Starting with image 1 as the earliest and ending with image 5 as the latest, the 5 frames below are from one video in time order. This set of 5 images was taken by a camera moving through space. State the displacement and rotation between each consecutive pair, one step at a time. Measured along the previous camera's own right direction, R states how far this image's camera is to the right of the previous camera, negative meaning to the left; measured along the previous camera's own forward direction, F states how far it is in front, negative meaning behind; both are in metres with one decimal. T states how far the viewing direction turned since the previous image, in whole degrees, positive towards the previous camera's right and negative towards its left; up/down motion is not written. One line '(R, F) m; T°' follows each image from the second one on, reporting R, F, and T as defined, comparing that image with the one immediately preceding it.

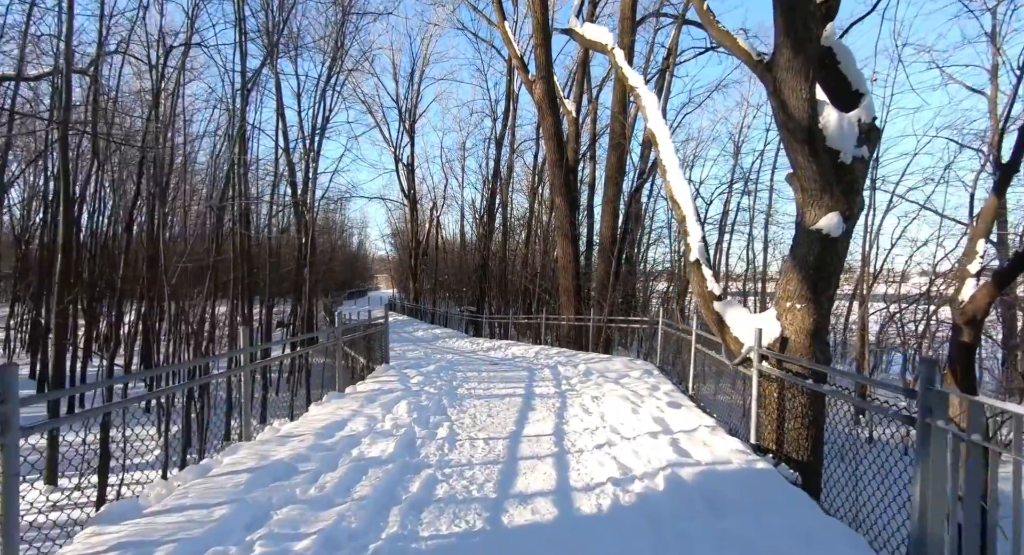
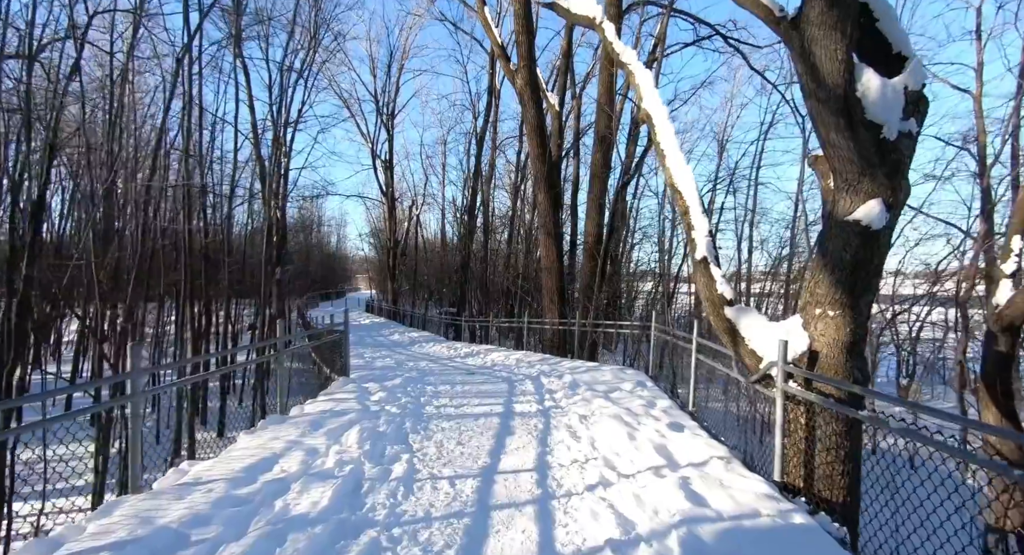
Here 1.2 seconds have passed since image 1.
(+0.1, +0.7) m; +2°
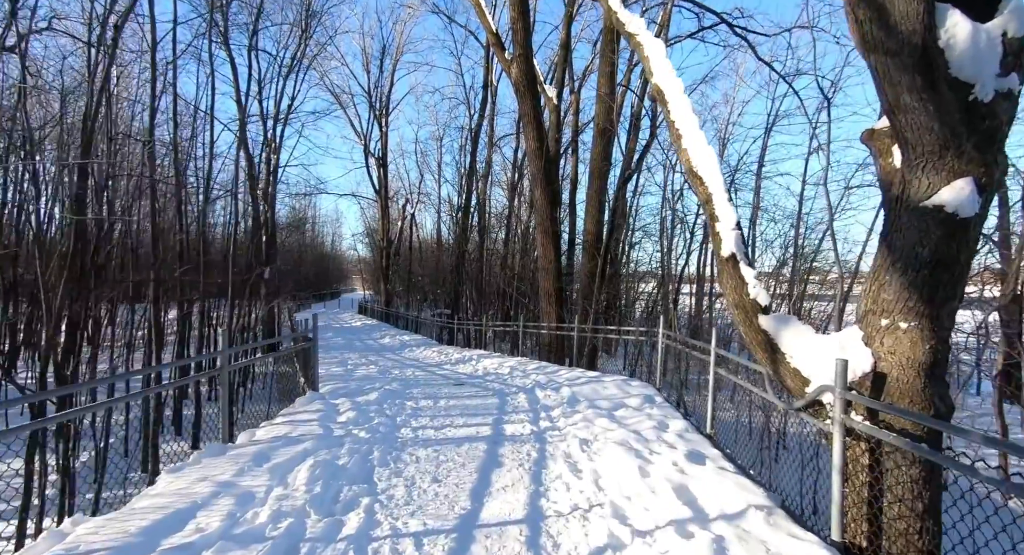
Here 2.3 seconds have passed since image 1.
(+0.1, +0.7) m; 0°
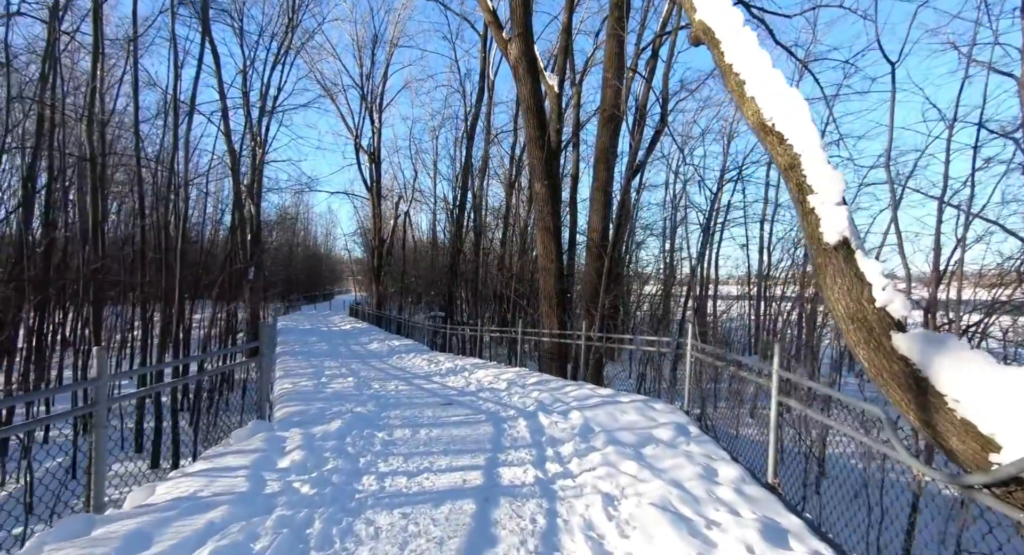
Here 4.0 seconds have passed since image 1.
(0.0, +1.0) m; 0°
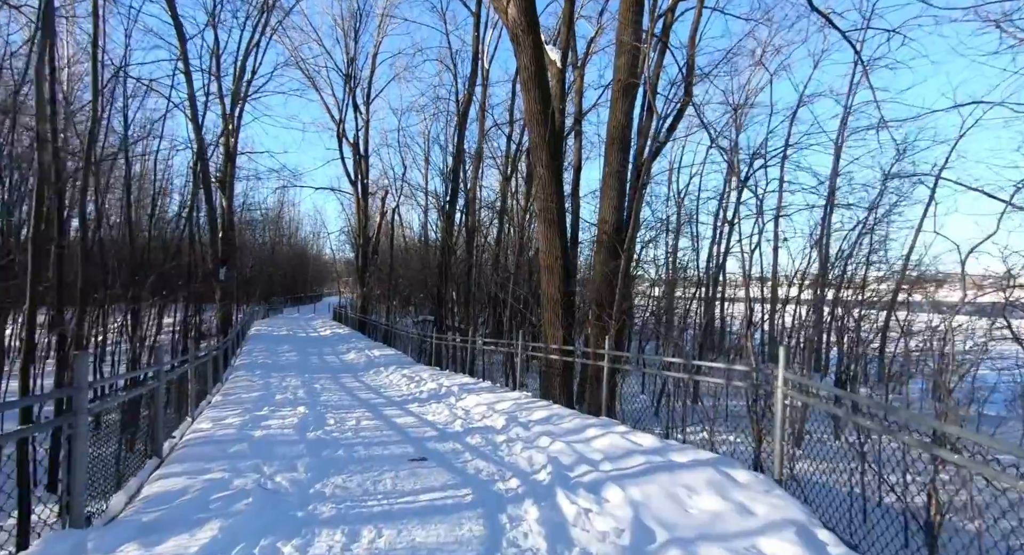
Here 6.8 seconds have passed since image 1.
(-0.1, +1.7) m; +1°
